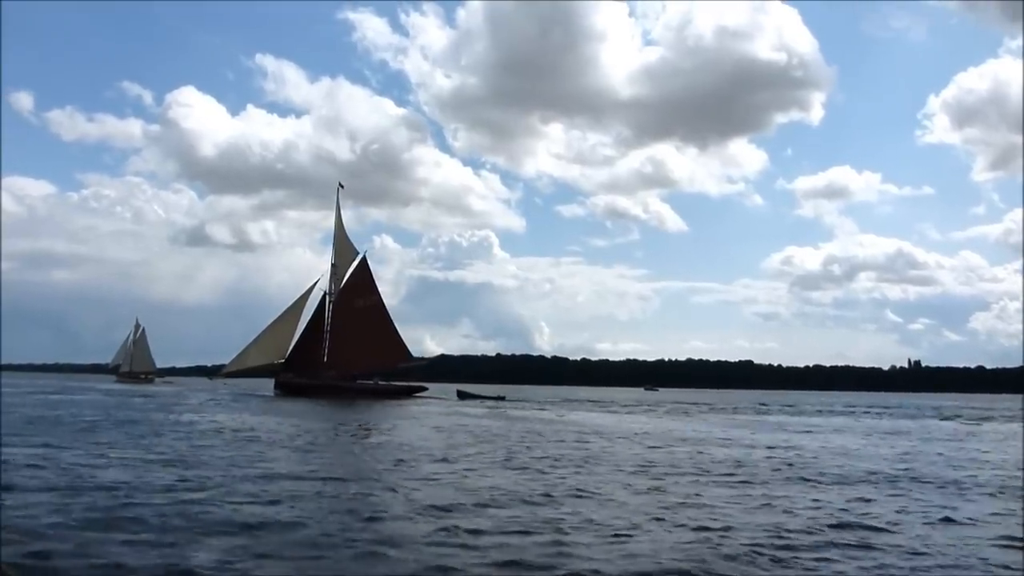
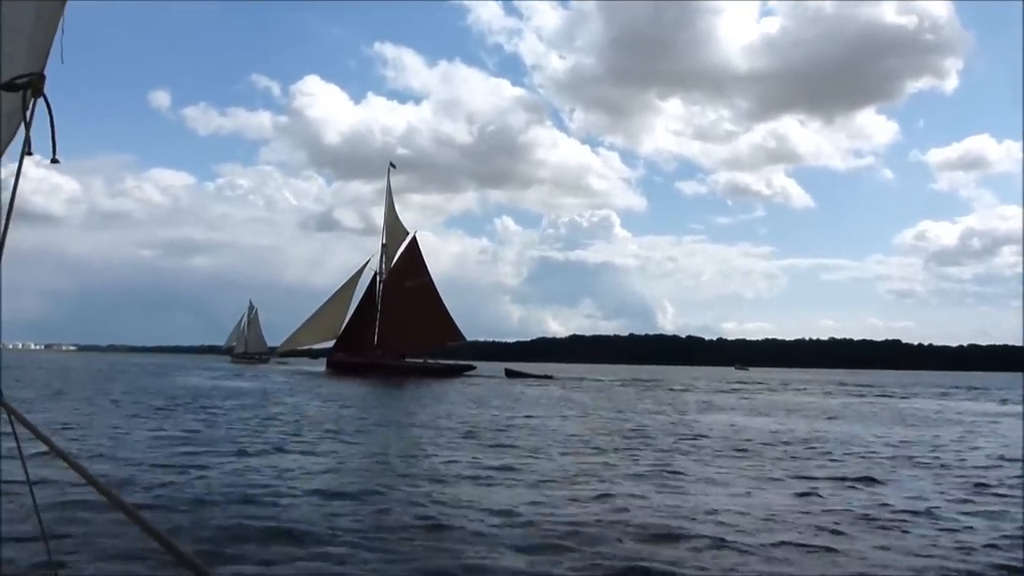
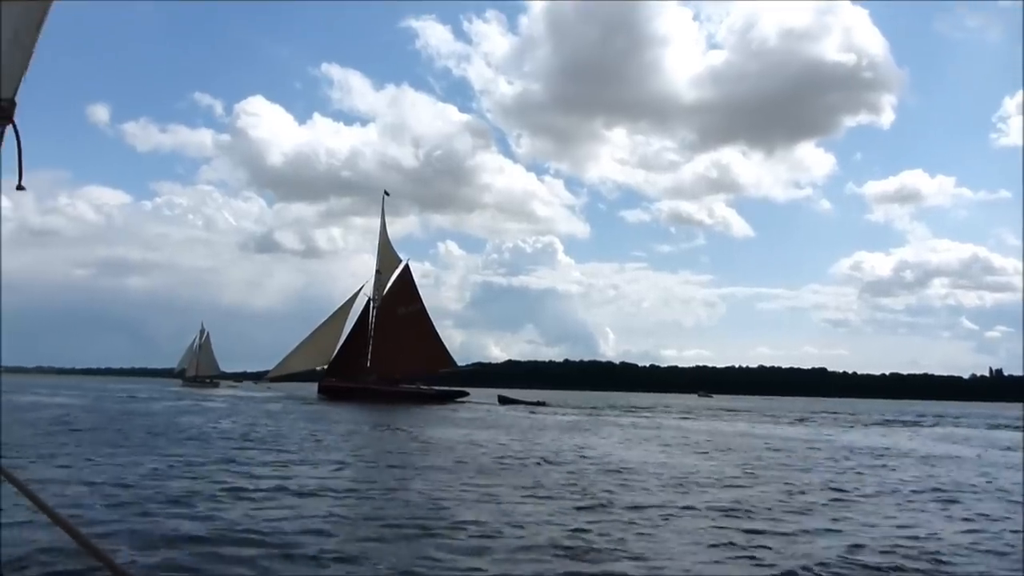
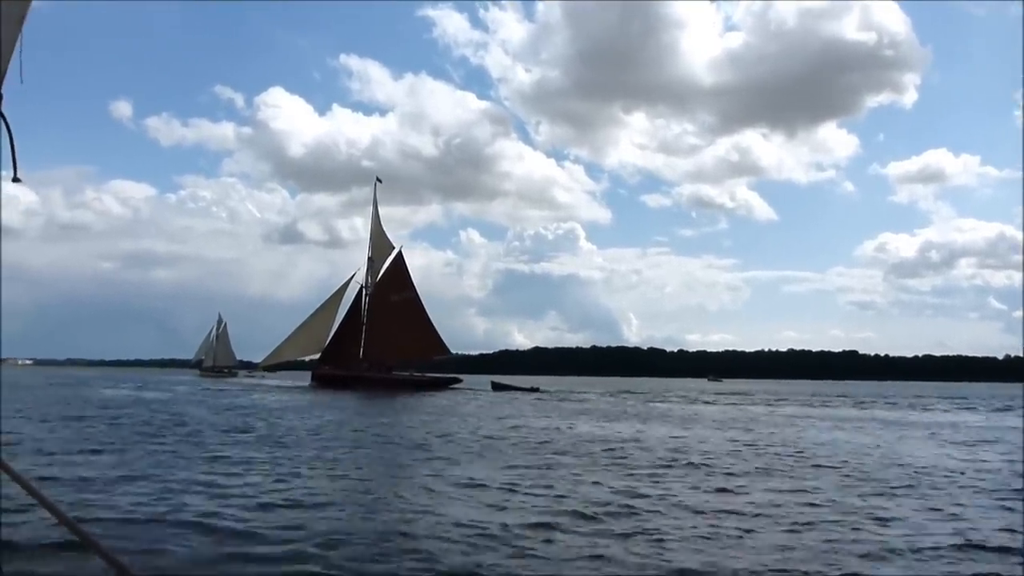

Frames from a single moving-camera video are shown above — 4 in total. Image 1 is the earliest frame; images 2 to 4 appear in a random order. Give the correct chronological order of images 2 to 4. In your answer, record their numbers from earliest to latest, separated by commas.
3, 4, 2
